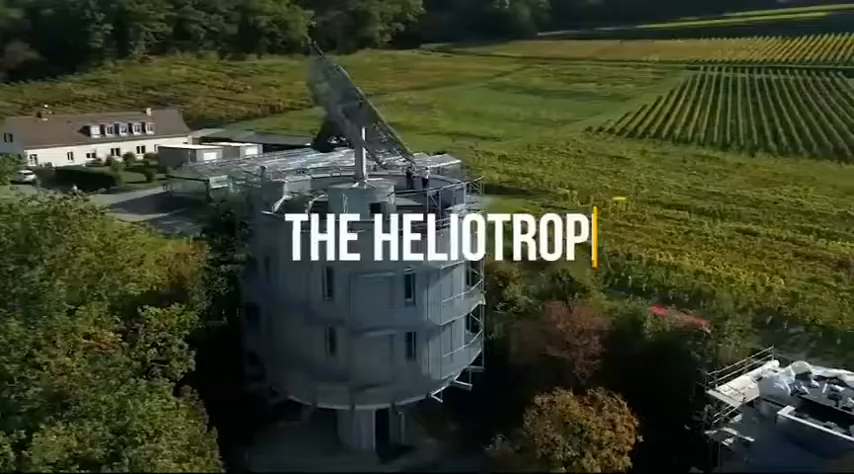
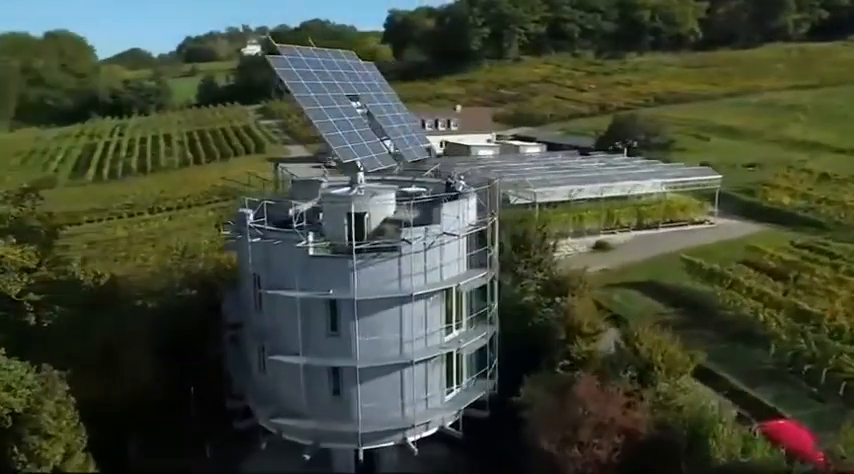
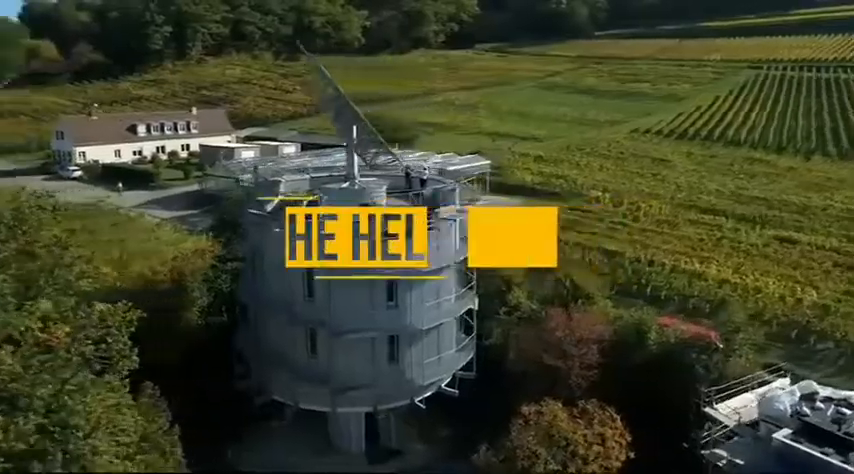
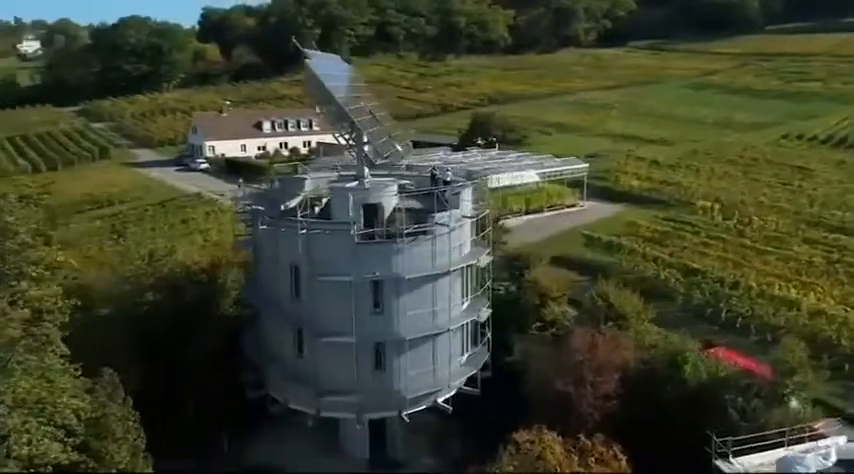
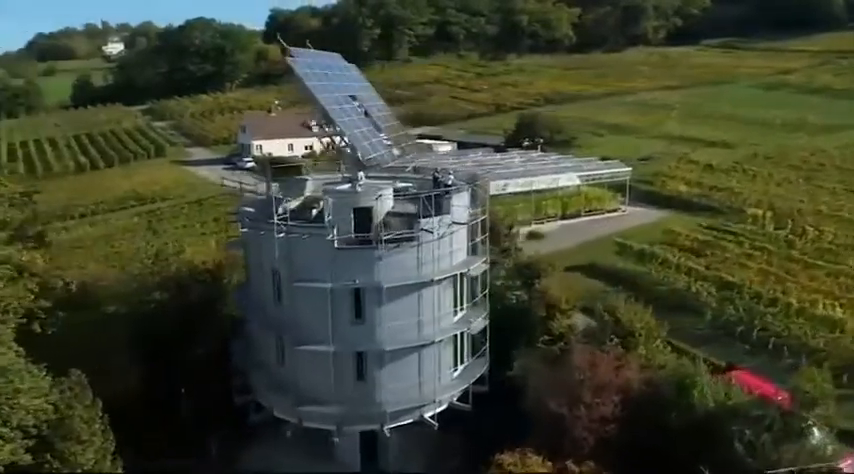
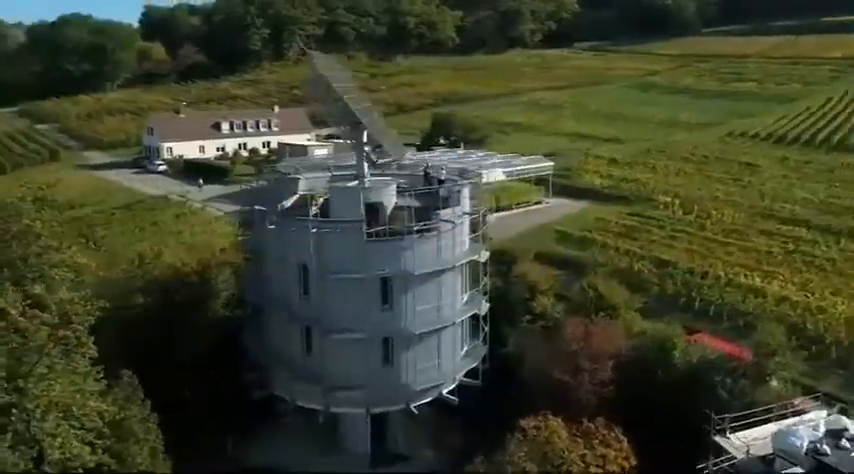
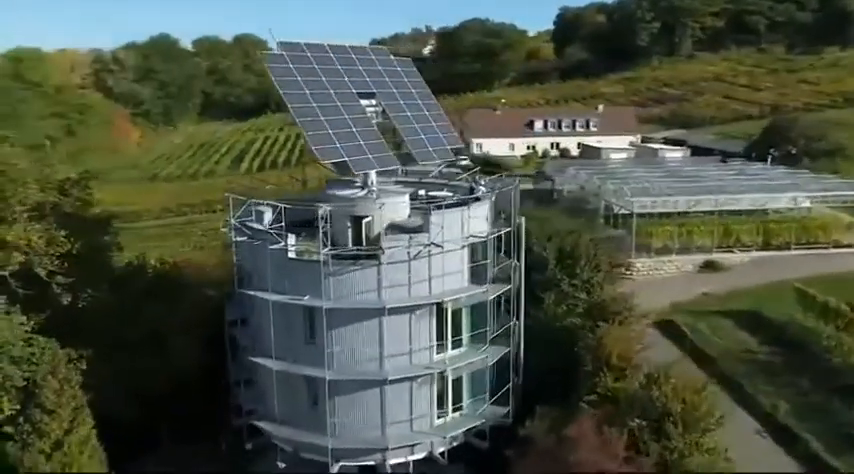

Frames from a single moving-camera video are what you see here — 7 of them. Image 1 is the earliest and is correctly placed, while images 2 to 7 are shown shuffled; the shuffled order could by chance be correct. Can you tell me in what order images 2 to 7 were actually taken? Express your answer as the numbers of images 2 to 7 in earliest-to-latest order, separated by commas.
3, 6, 4, 5, 2, 7
